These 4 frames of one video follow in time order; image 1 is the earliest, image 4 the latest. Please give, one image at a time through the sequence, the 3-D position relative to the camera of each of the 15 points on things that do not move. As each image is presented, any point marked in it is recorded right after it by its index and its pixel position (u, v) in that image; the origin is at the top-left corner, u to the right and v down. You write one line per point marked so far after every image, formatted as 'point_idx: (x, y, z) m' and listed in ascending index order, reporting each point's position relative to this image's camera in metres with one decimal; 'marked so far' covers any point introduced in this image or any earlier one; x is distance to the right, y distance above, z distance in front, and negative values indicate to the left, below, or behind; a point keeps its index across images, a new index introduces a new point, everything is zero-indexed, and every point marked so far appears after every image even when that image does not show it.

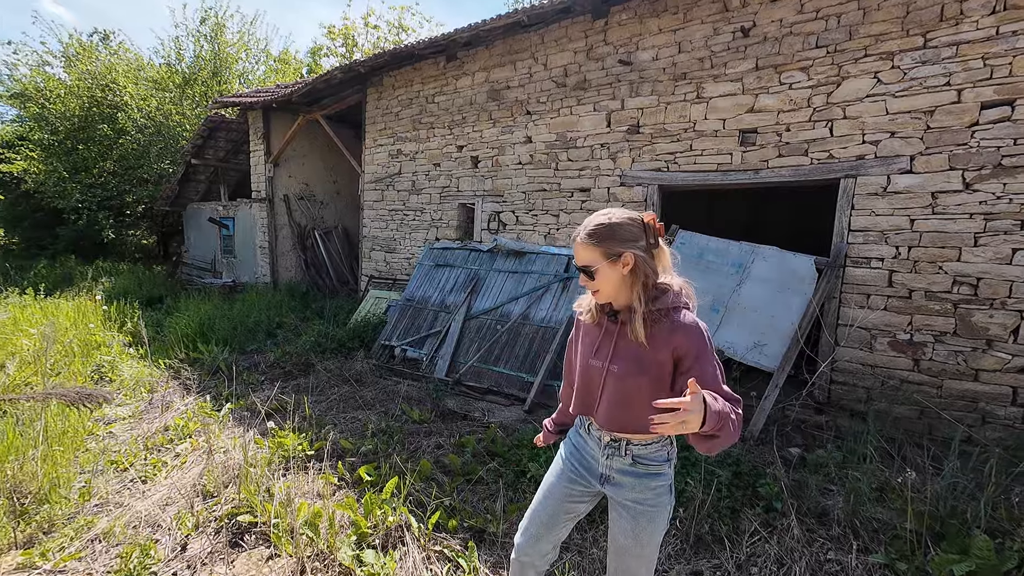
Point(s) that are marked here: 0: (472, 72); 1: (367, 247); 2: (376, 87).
0: (-0.6, +3.3, +6.4) m
1: (-2.7, +0.8, +8.0) m
2: (-2.5, +3.6, +7.7) m
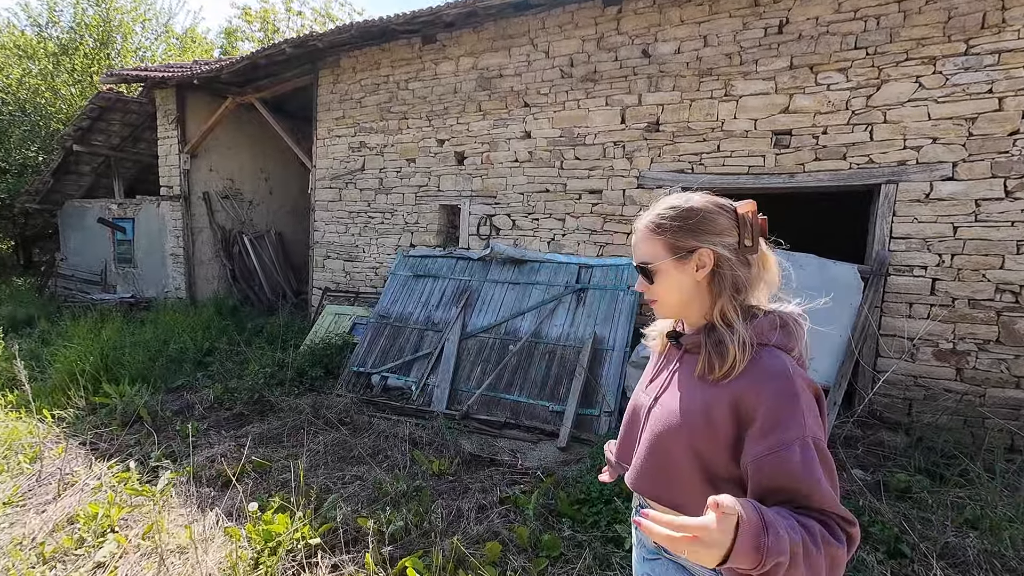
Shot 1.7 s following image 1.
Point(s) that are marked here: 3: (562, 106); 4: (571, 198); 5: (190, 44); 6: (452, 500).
0: (-0.7, +3.1, +5.7) m
1: (-3.1, +0.5, +6.8) m
2: (-2.8, +3.4, +6.6) m
3: (+0.6, +2.2, +5.0) m
4: (+0.7, +1.1, +5.0) m
5: (-11.1, +8.4, +14.6) m
6: (-0.4, -1.4, +2.9) m
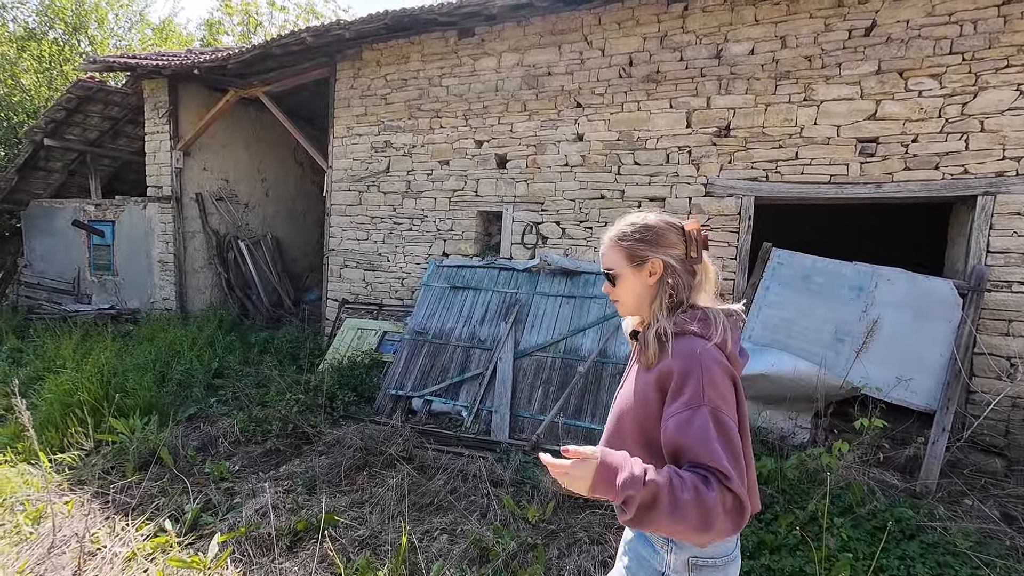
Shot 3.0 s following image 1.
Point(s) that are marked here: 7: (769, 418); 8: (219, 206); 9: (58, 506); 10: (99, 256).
0: (-0.2, +2.9, +5.3) m
1: (-2.6, +0.4, +6.2) m
2: (-2.3, +3.2, +6.1) m
3: (+1.2, +2.0, +4.7) m
4: (+1.3, +0.9, +4.7) m
5: (-11.1, +8.1, +13.7) m
6: (+0.3, -1.5, +2.5) m
7: (+2.4, -1.2, +4.0) m
8: (-5.4, +1.5, +7.9) m
9: (-2.9, -1.4, +2.7) m
10: (-7.8, +0.6, +8.1) m
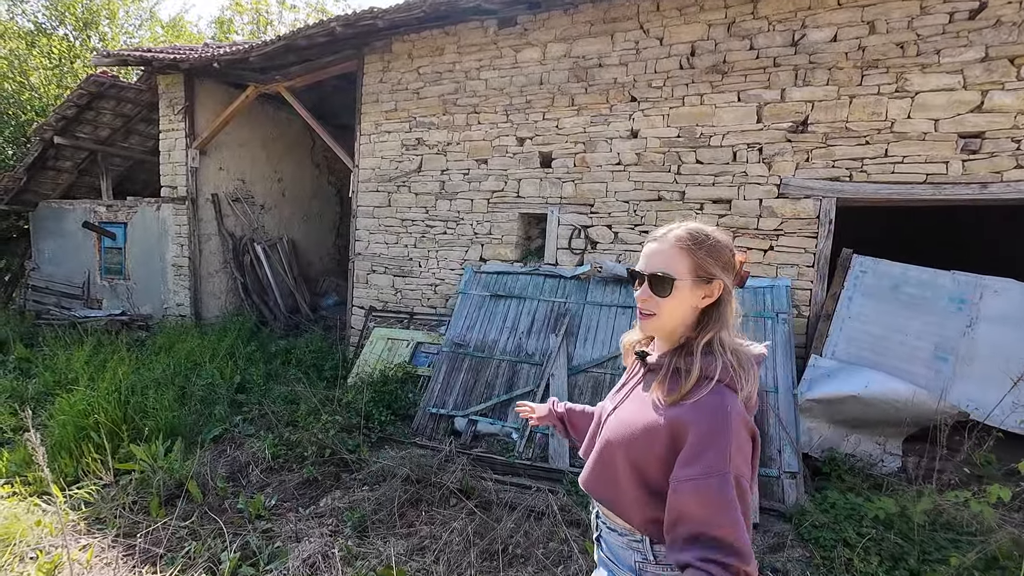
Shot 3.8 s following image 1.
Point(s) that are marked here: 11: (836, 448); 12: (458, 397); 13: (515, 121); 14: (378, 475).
0: (+0.4, +2.8, +4.9) m
1: (-2.0, +0.3, +5.8) m
2: (-1.8, +3.1, +5.7) m
3: (+1.7, +1.9, +4.3) m
4: (+1.8, +0.8, +4.3) m
5: (-10.5, +8.0, +13.4) m
6: (+0.8, -1.6, +2.1) m
7: (+2.9, -1.3, +3.6) m
8: (-4.9, +1.4, +7.5) m
9: (-2.4, -1.5, +2.4) m
10: (-7.3, +0.5, +7.7) m
11: (+2.7, -1.4, +3.6) m
12: (-0.5, -1.1, +4.3) m
13: (0.0, +2.0, +5.0) m
14: (-1.0, -1.4, +3.2) m
